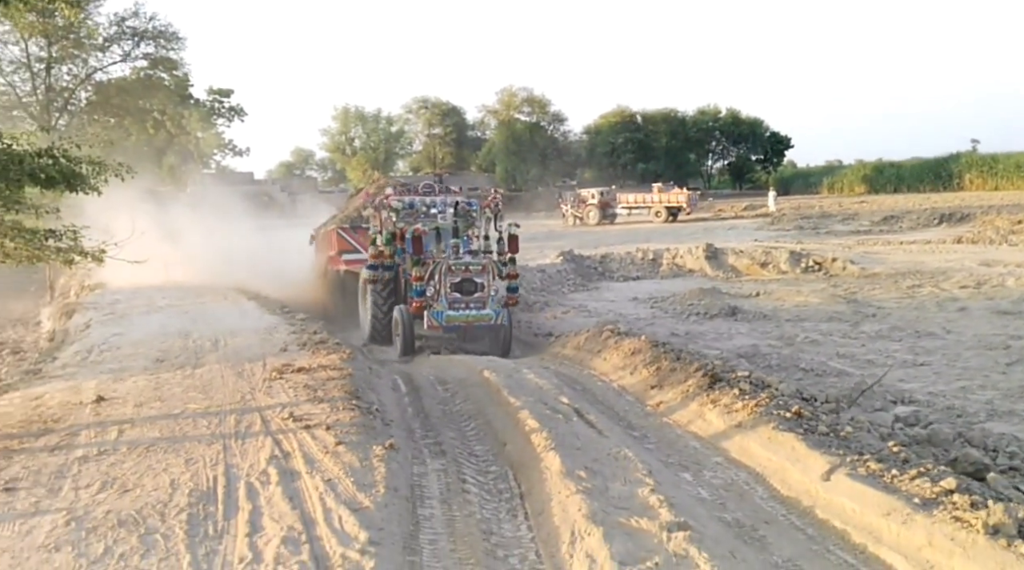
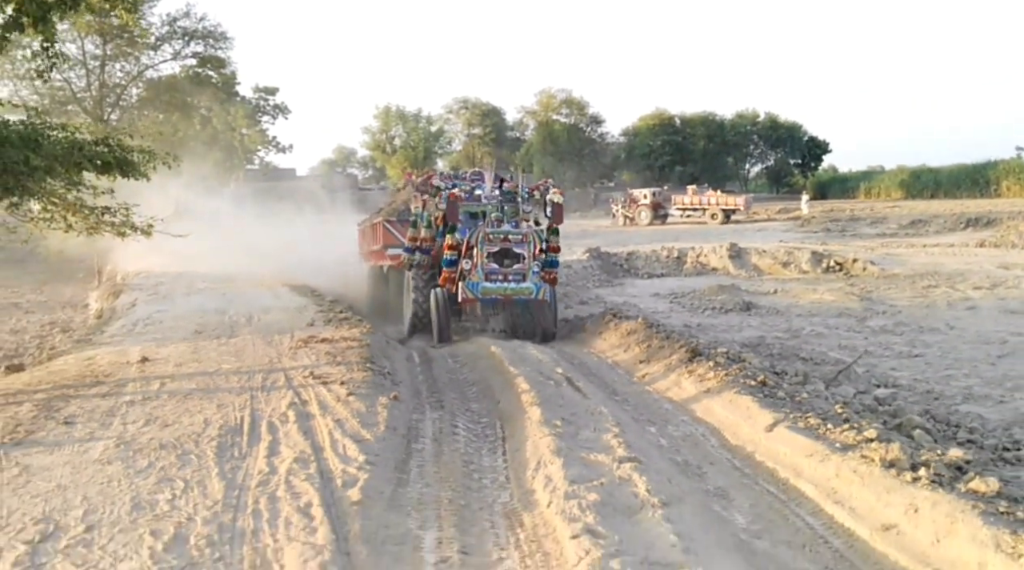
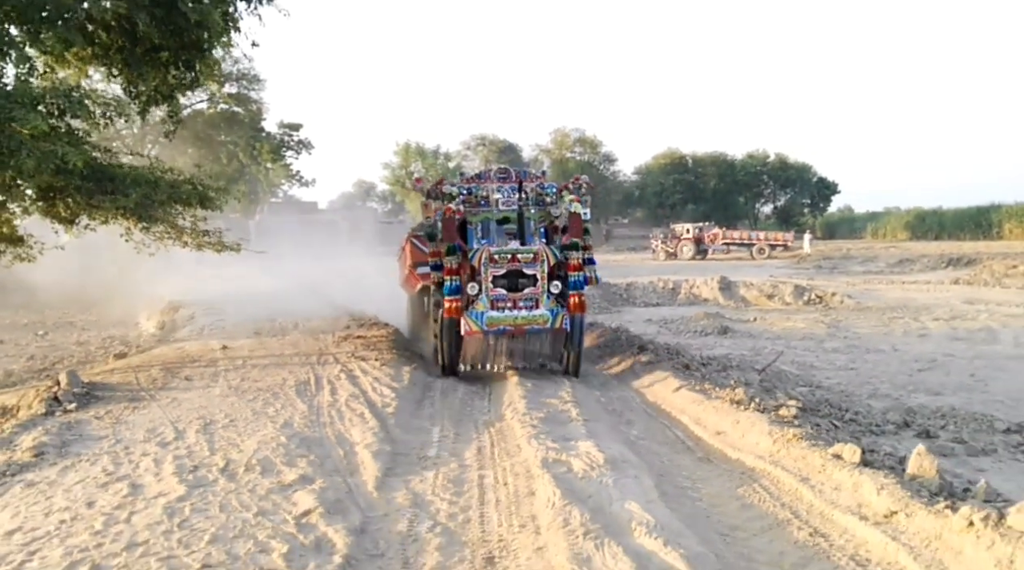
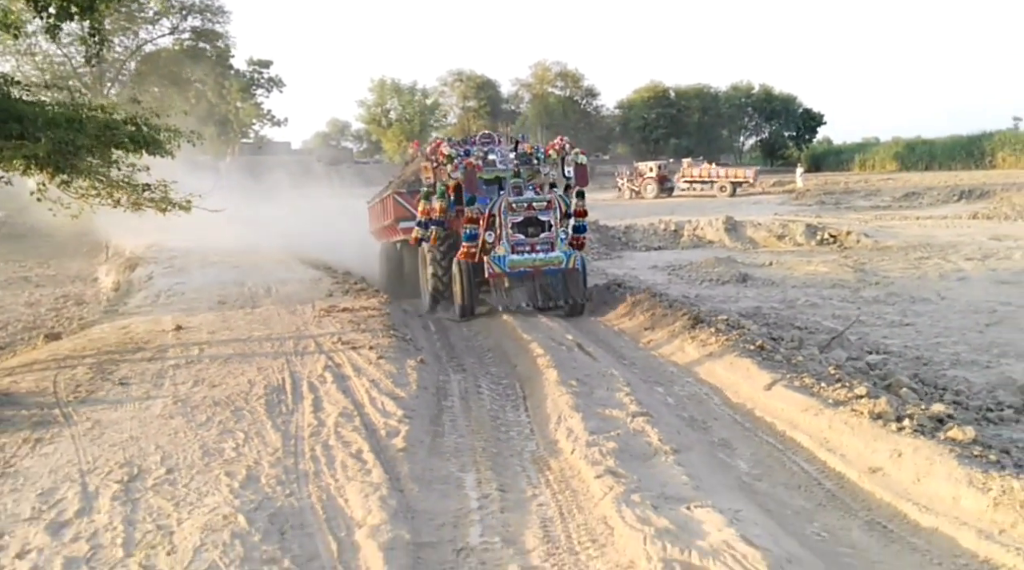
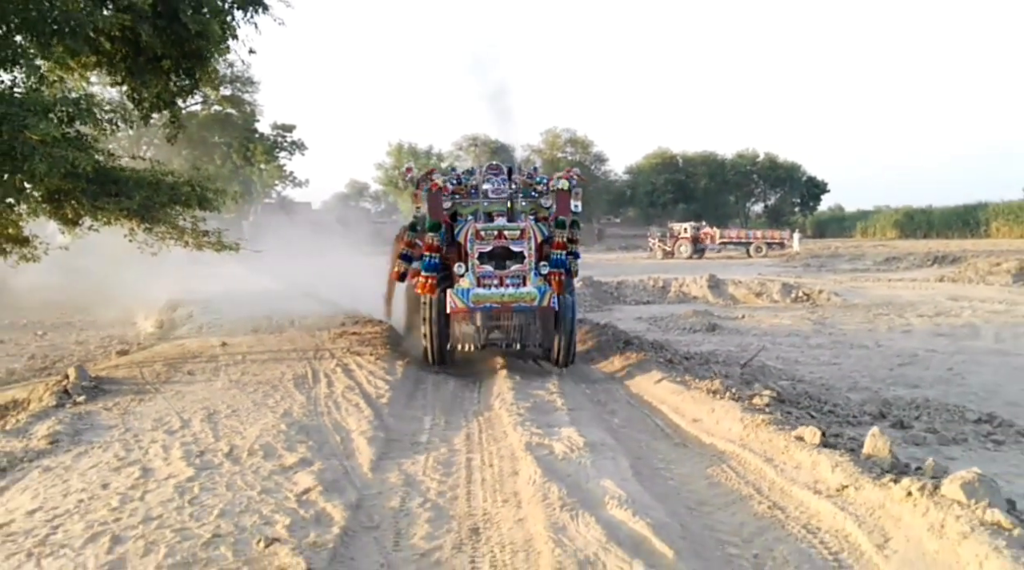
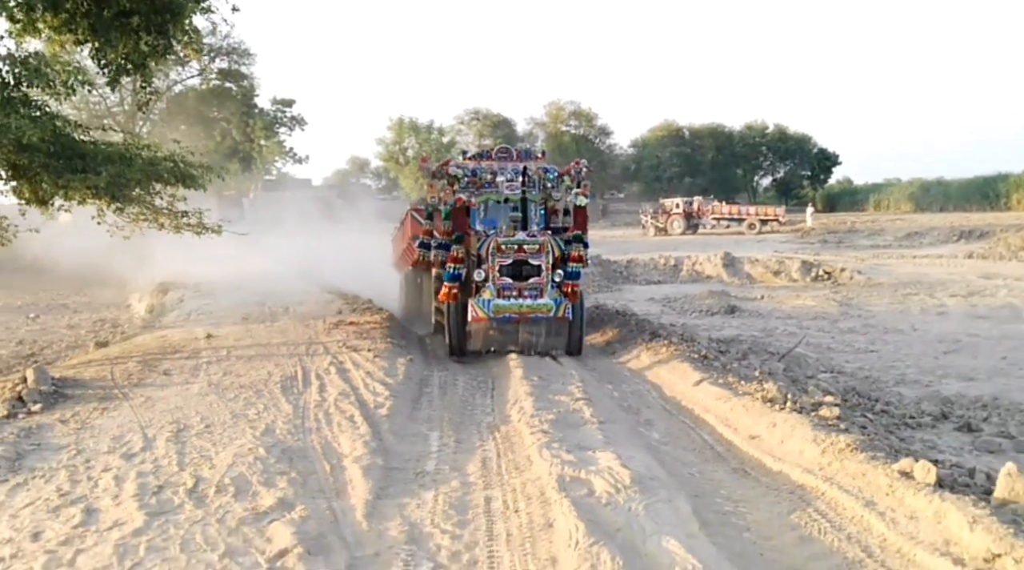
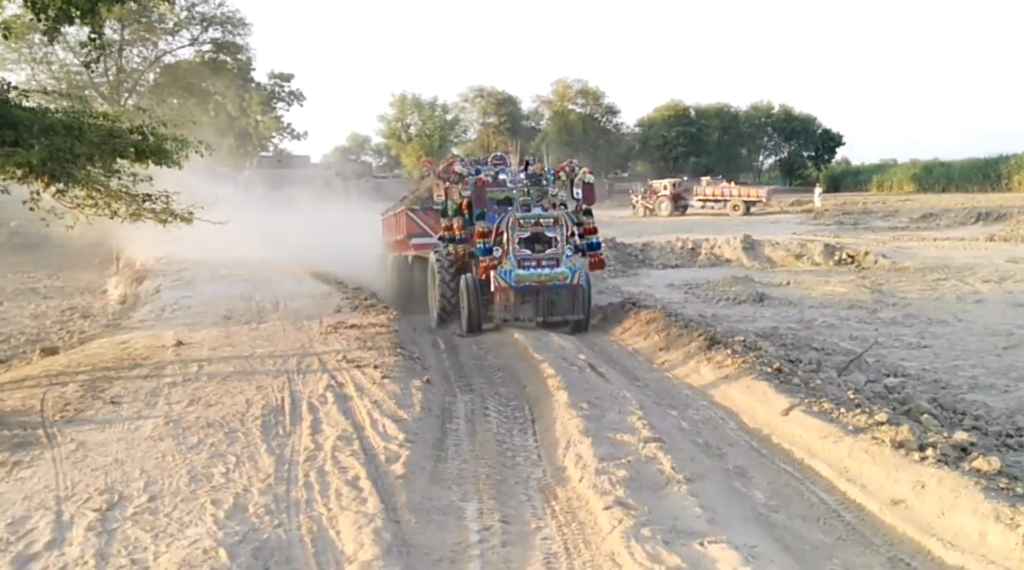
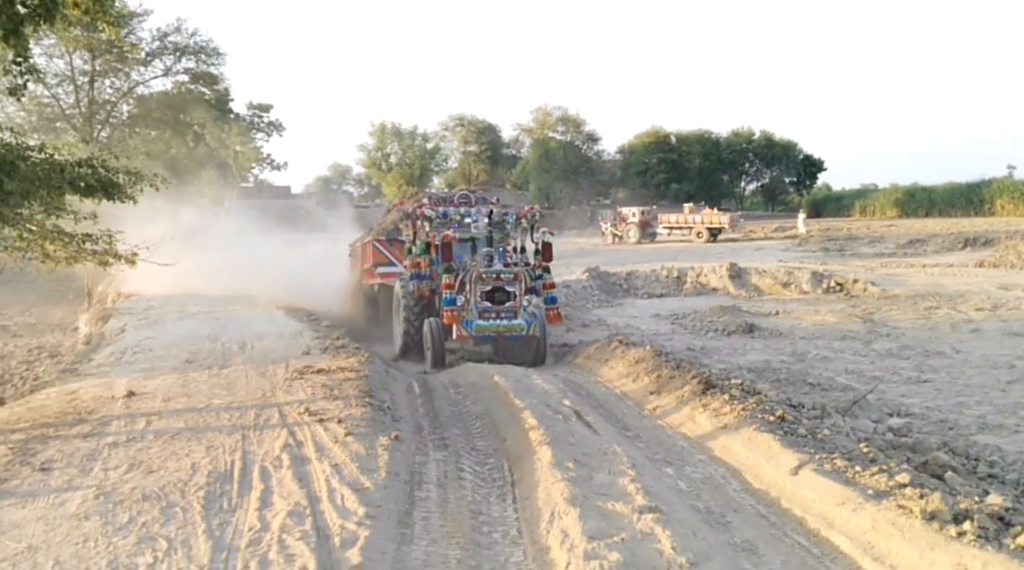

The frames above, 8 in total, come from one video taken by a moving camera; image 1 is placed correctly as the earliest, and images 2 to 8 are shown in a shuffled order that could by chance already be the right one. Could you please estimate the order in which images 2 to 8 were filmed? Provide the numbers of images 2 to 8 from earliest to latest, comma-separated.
8, 2, 7, 4, 6, 3, 5
